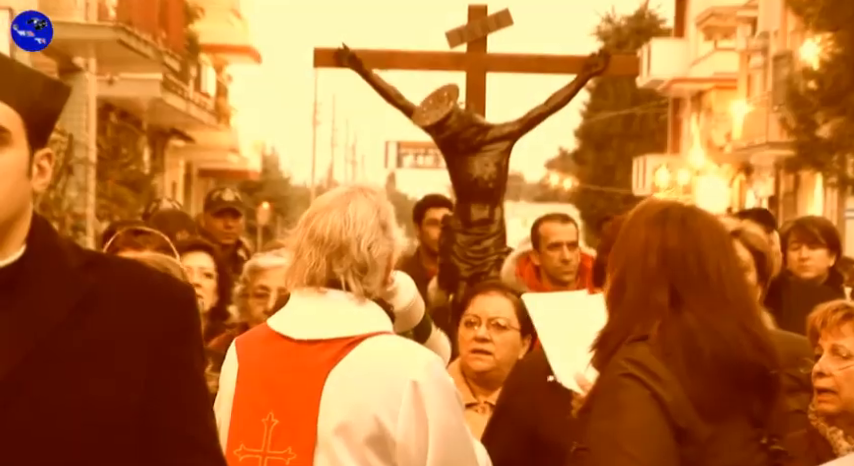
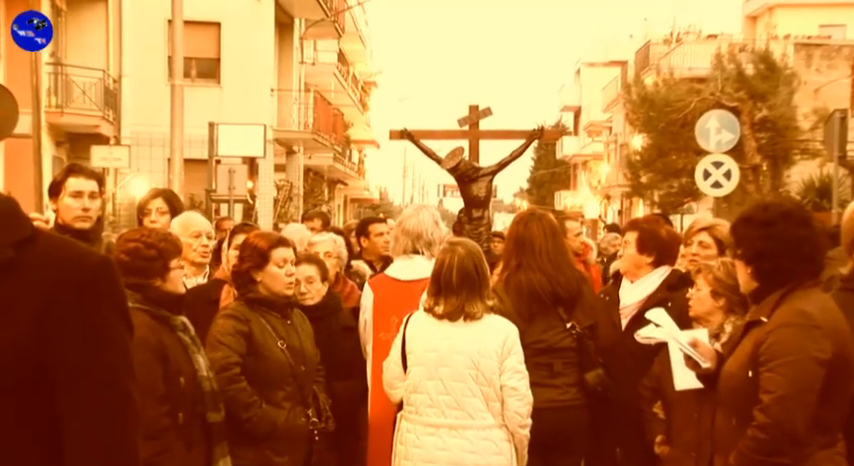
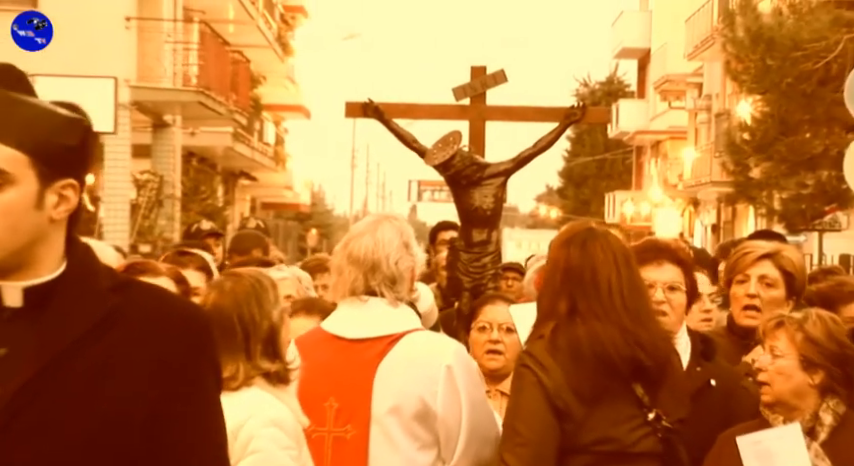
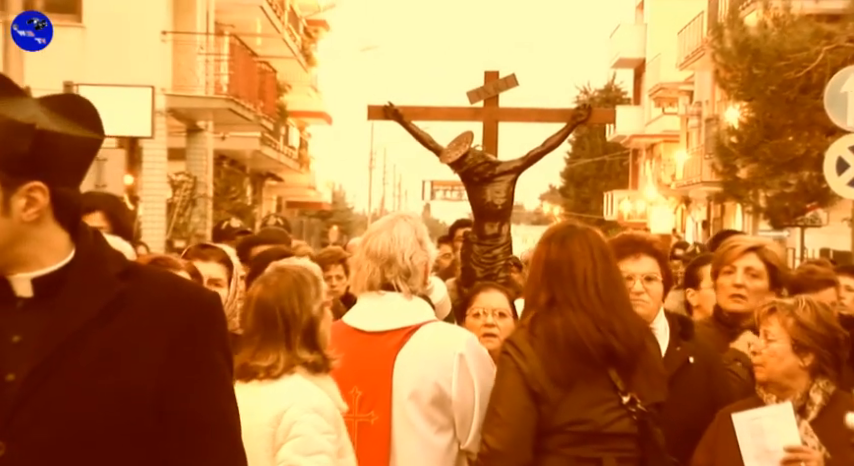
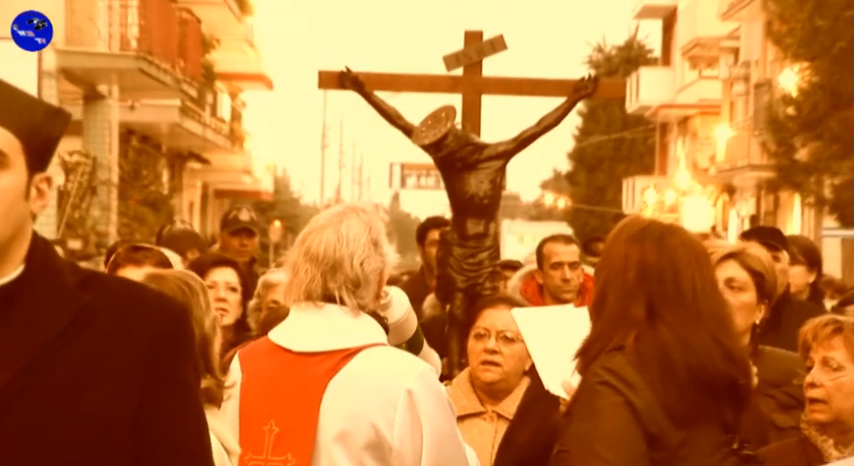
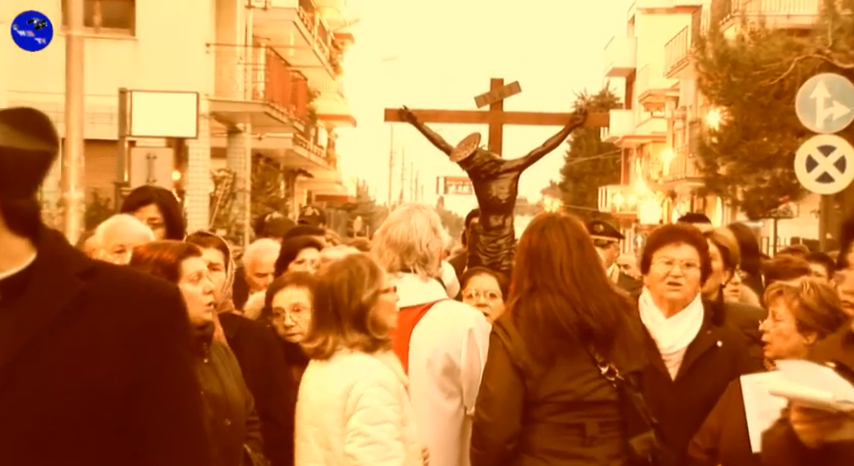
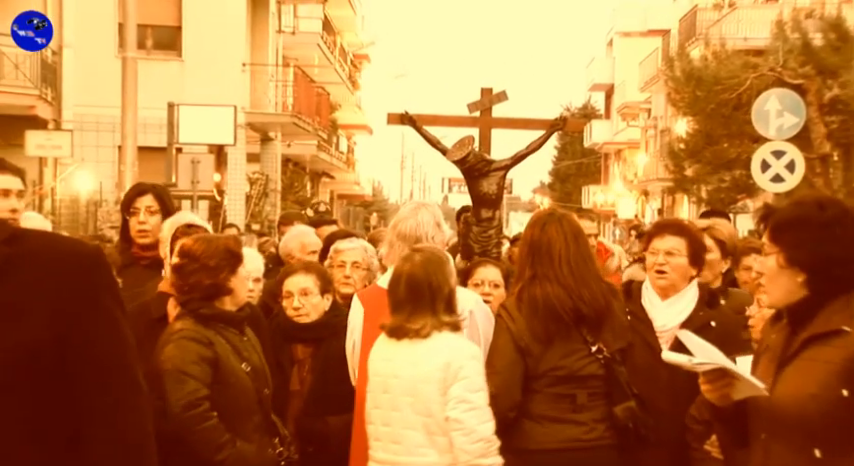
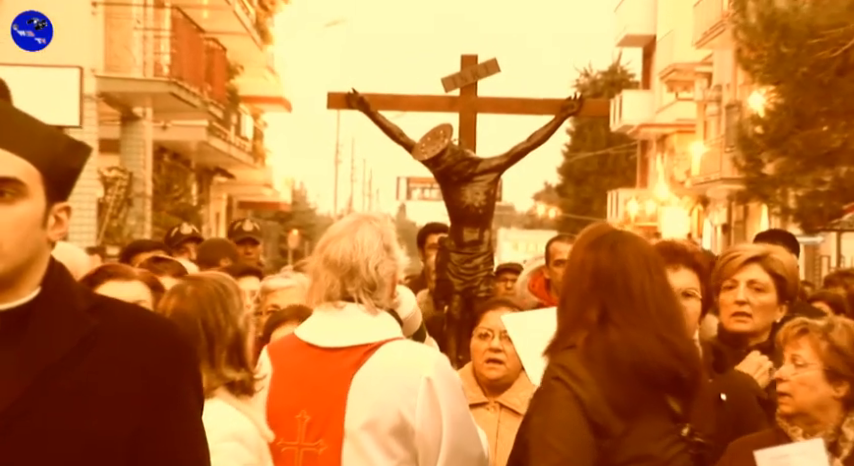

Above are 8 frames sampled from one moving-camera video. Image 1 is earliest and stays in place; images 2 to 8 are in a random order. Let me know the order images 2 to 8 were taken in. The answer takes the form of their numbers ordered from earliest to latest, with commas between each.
5, 8, 3, 4, 6, 7, 2
